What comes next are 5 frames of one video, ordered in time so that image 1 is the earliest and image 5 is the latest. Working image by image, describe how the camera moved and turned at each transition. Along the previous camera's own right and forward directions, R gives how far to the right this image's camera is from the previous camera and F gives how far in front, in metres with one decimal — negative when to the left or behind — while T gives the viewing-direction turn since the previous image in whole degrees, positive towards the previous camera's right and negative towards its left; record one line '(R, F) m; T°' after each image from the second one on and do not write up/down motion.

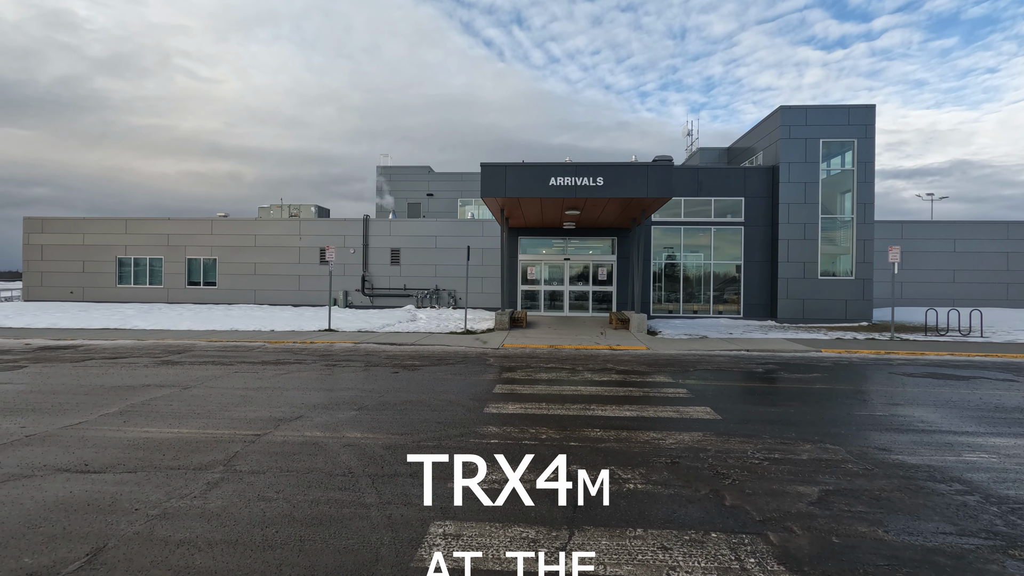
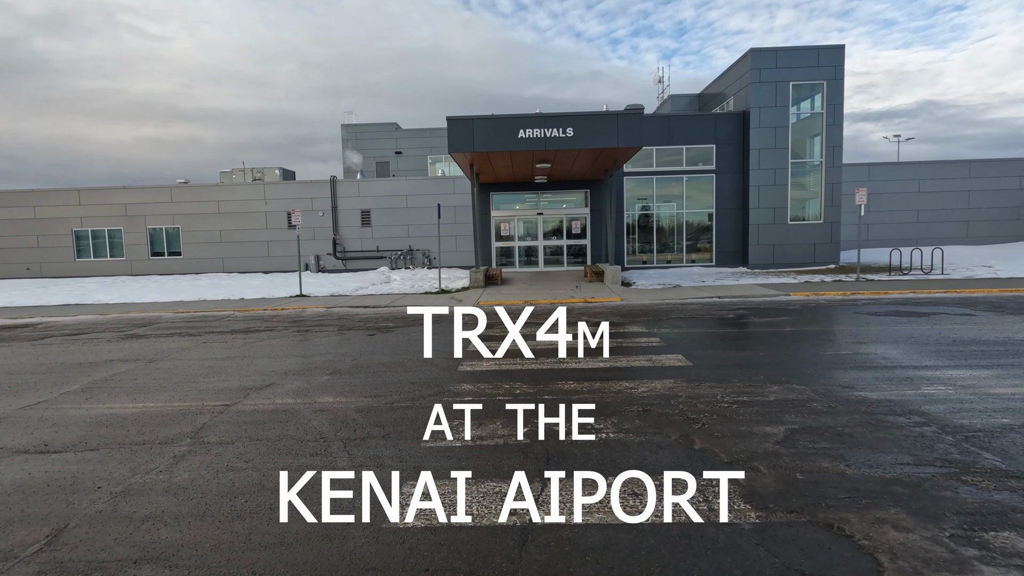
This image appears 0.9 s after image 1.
(+0.1, +0.1) m; +2°
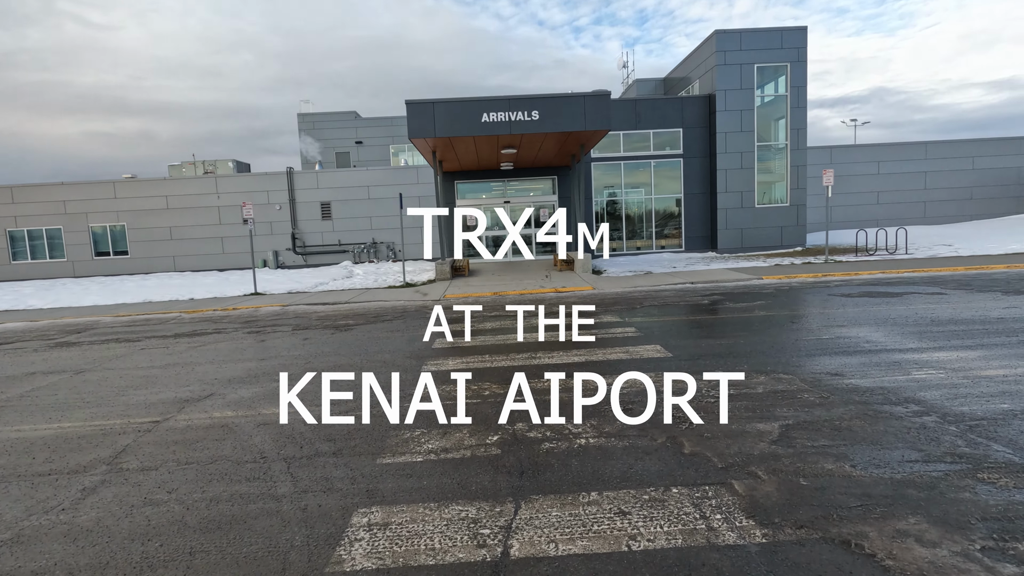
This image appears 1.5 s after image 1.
(0.0, +0.5) m; +3°
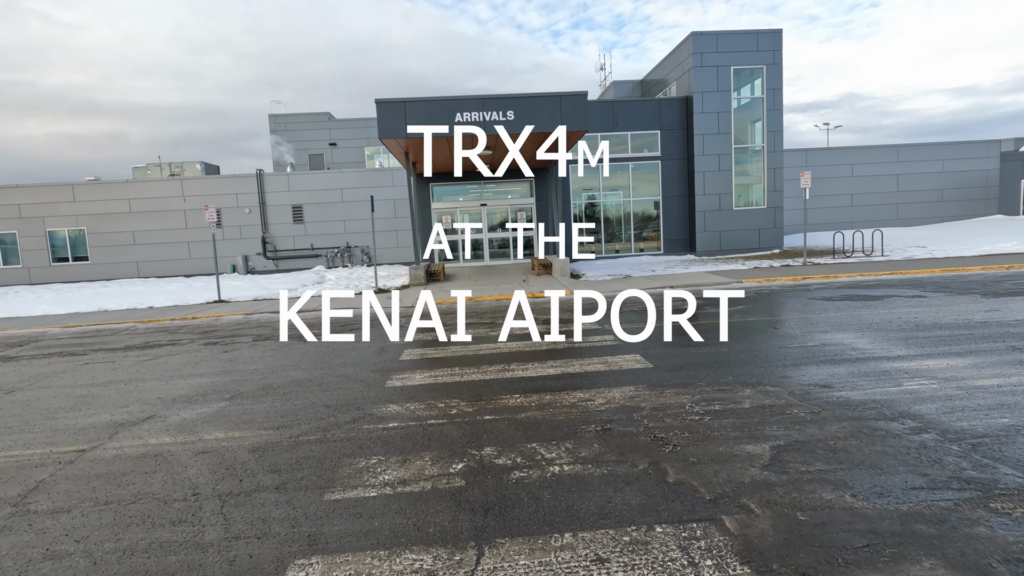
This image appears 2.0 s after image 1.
(+0.1, +0.4) m; +2°
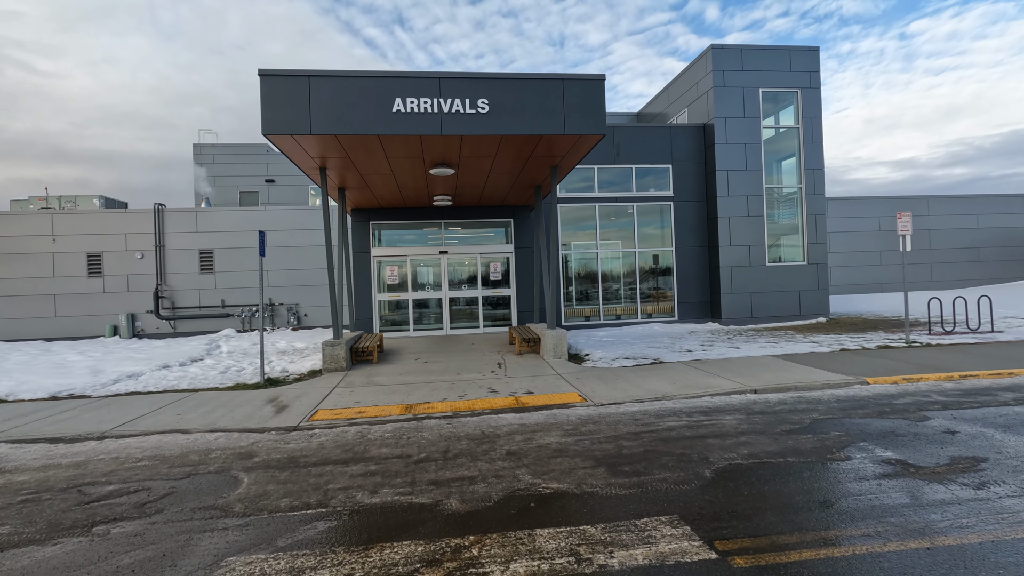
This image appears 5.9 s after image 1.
(0.0, +5.1) m; +3°
